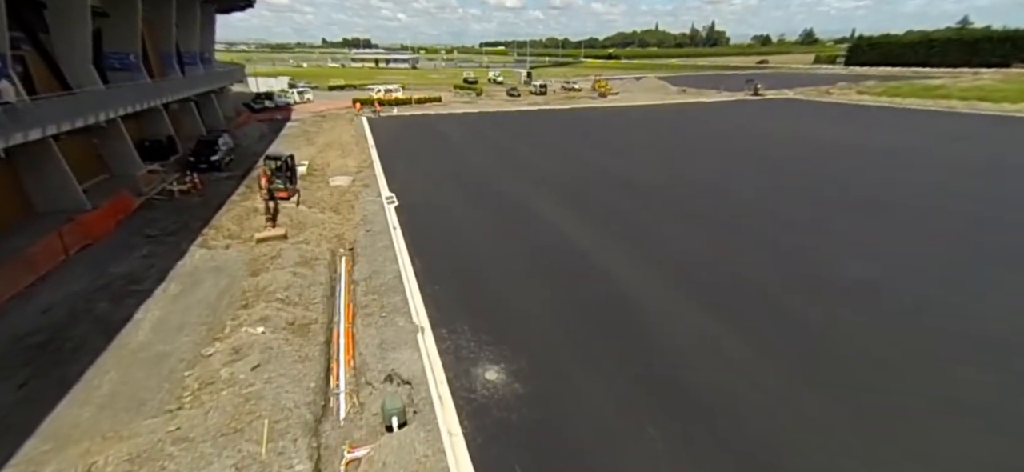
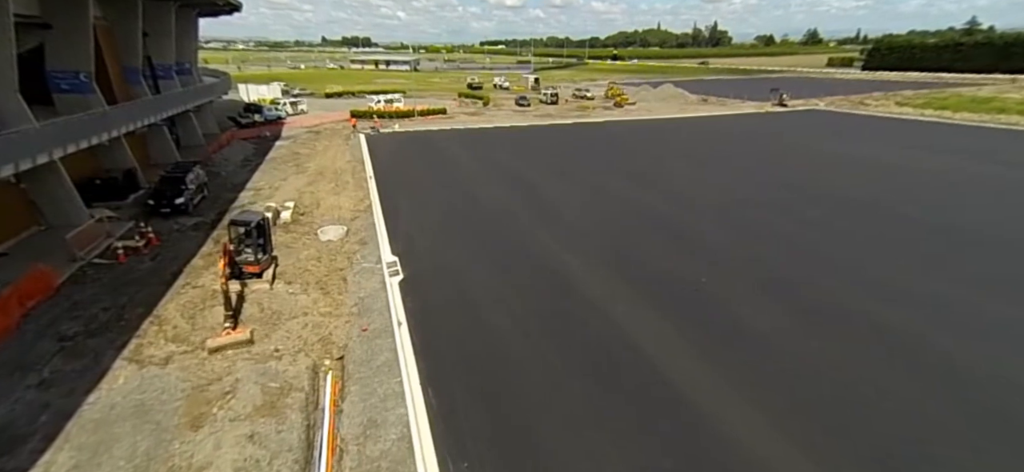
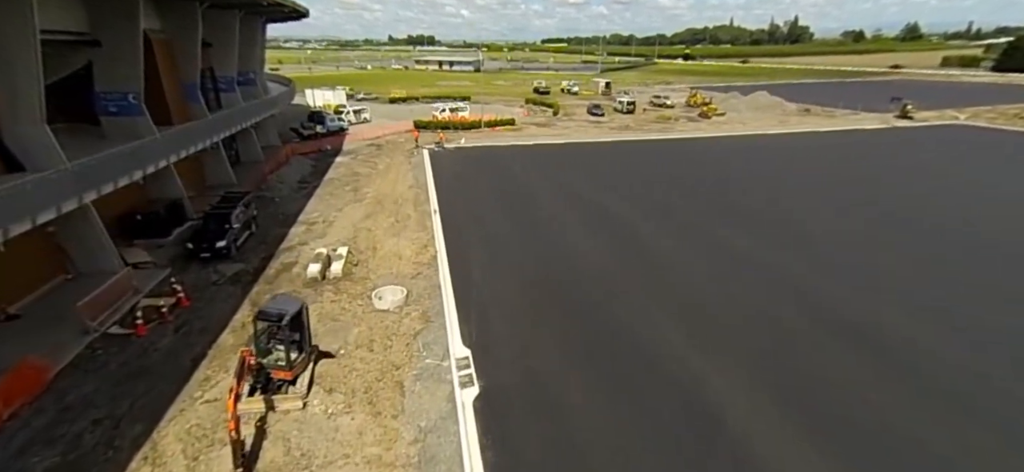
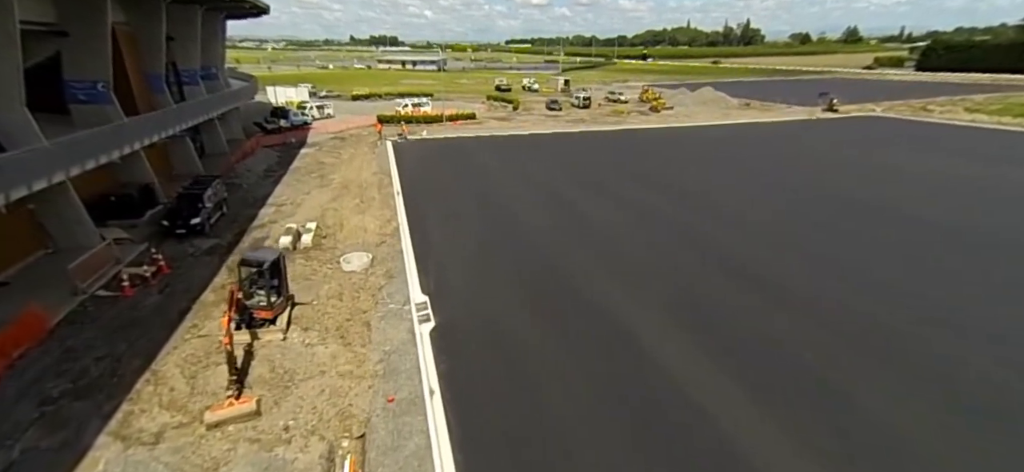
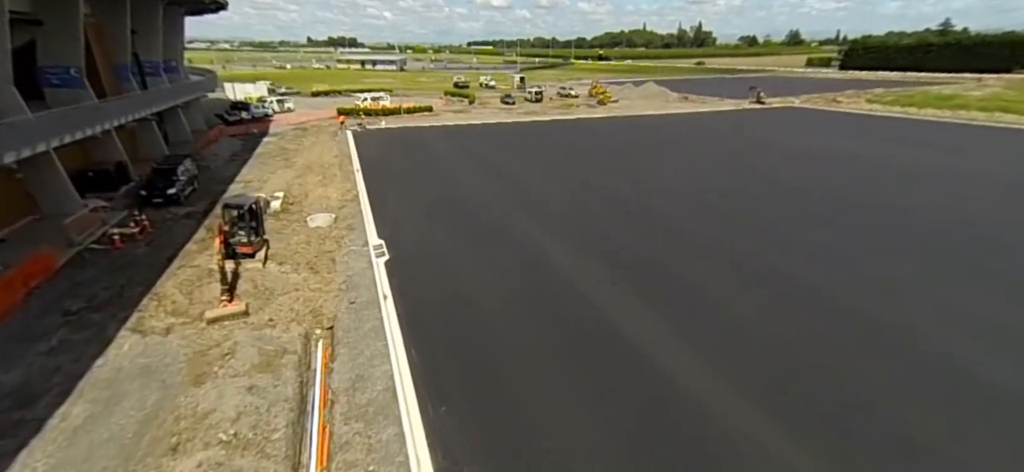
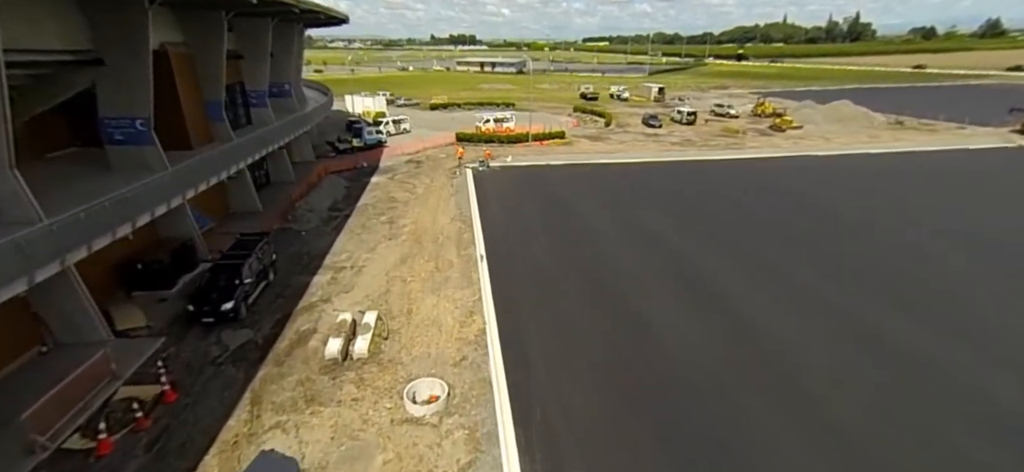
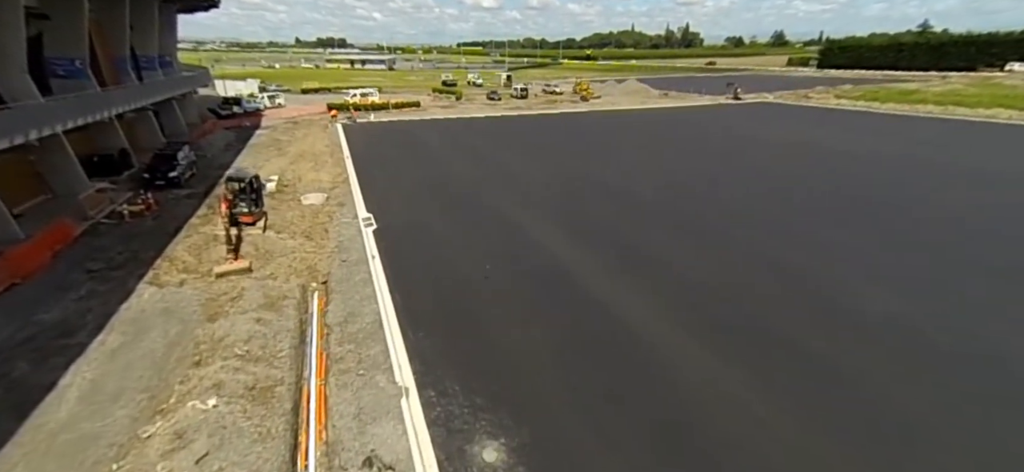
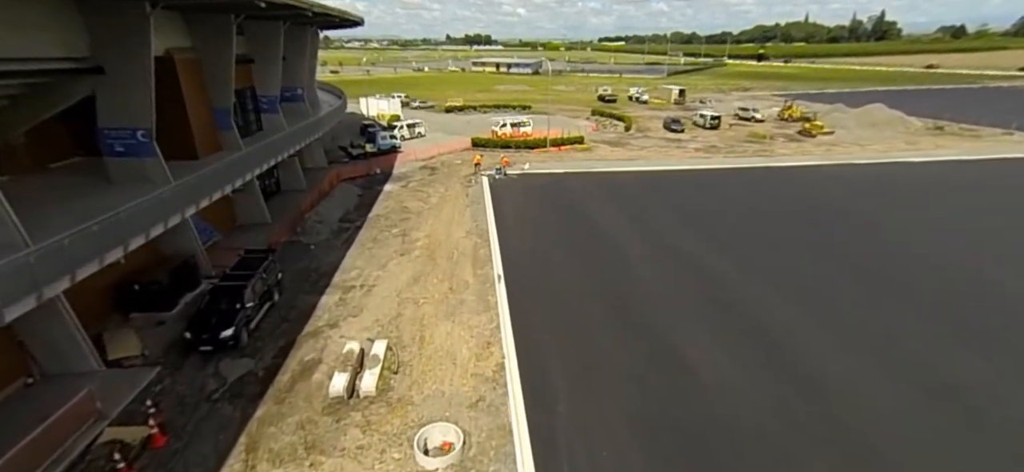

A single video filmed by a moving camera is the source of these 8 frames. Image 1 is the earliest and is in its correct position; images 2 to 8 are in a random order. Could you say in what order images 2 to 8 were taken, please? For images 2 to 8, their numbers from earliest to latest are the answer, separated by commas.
7, 5, 2, 4, 3, 6, 8
